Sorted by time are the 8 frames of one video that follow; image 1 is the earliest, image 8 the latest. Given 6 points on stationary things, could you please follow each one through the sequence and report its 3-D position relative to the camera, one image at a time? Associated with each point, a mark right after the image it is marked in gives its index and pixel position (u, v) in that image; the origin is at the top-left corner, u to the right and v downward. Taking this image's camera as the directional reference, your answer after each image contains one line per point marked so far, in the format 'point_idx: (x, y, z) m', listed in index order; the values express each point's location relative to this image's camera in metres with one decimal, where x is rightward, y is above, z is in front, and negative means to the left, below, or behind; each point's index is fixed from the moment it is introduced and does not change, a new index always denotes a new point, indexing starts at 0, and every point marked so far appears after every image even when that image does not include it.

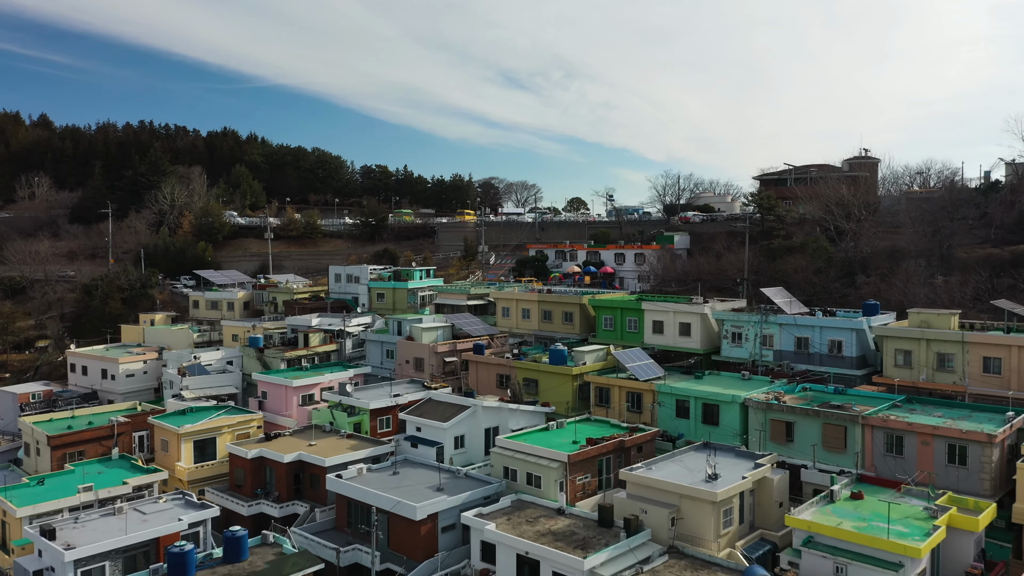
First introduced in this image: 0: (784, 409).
0: (+6.3, -2.8, +19.7) m
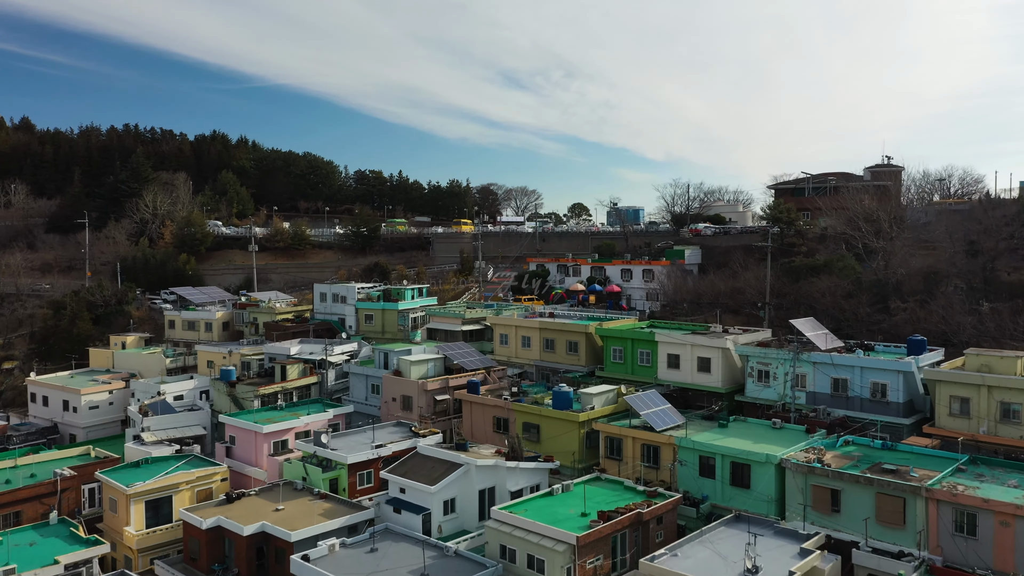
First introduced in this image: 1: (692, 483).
0: (+6.3, -3.7, +16.8) m
1: (+4.1, -4.4, +19.2) m
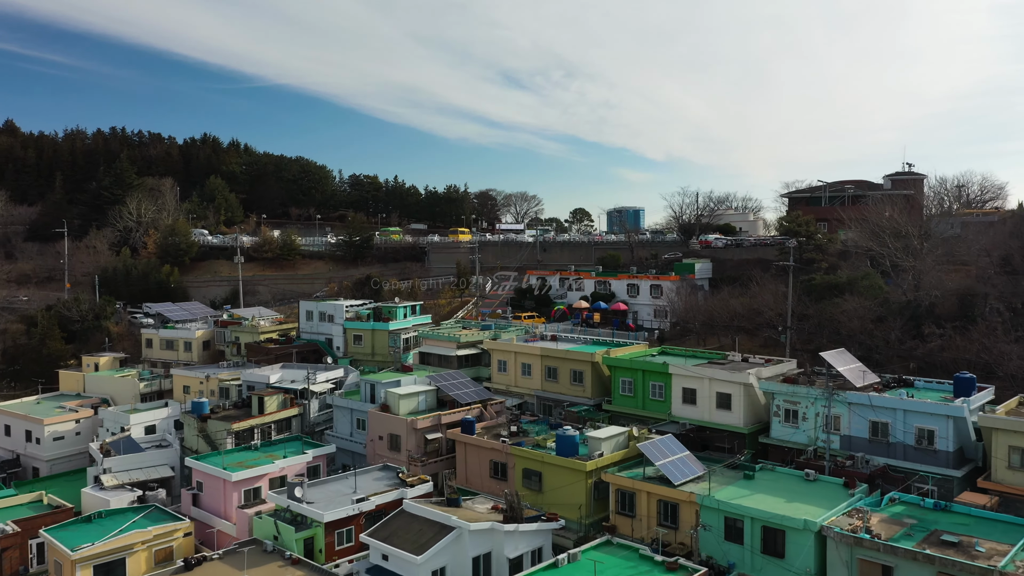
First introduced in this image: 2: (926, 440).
0: (+6.2, -4.4, +14.4) m
1: (+4.1, -5.1, +16.8) m
2: (+9.0, -3.3, +18.5) m
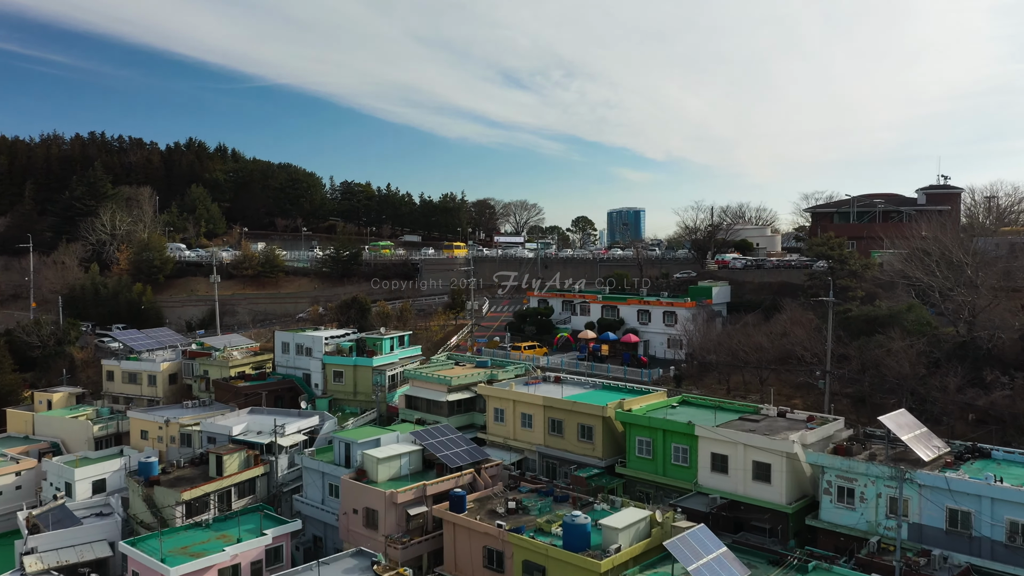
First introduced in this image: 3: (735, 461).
0: (+6.2, -5.5, +10.9) m
1: (+4.0, -6.2, +13.3) m
2: (+9.0, -4.4, +15.0) m
3: (+5.0, -3.8, +18.9) m
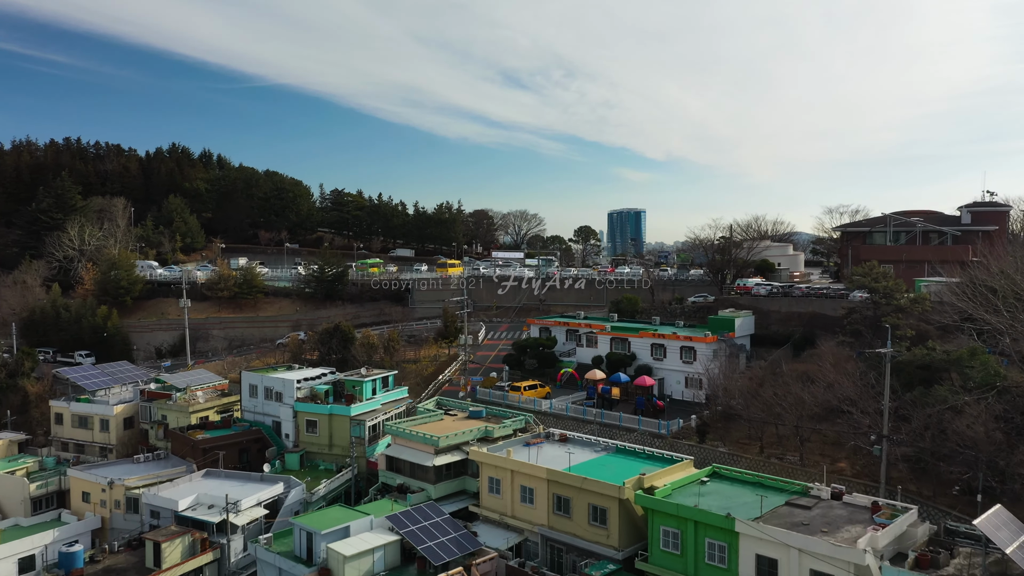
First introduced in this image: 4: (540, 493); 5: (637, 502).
0: (+6.1, -6.6, +7.1) m
1: (+4.0, -7.4, +9.5) m
2: (+8.9, -5.5, +11.2) m
3: (+4.9, -5.0, +15.1) m
4: (+0.6, -4.7, +19.5) m
5: (+2.6, -4.4, +17.7) m
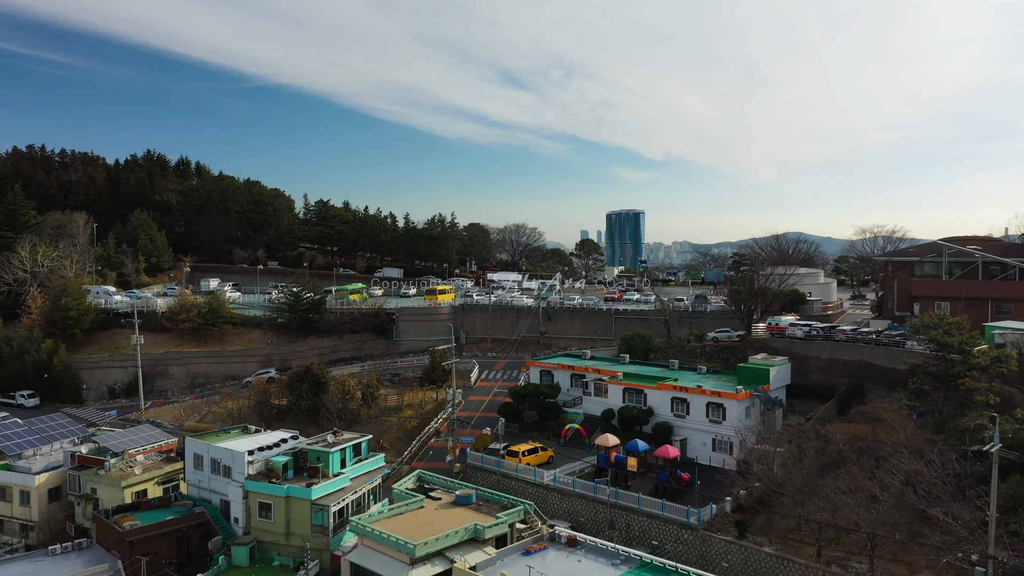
0: (+6.1, -8.0, +2.6) m
1: (+3.9, -8.8, +5.0) m
2: (+8.9, -6.9, +6.7) m
3: (+4.9, -6.4, +10.6) m
4: (+0.5, -6.1, +14.9) m
5: (+2.5, -5.8, +13.1) m
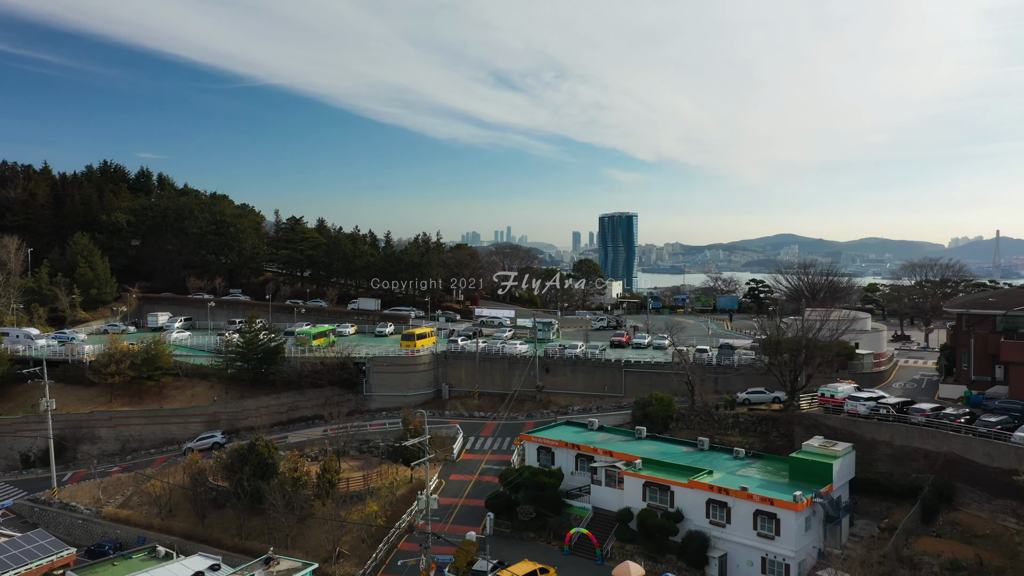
0: (+6.1, -9.8, -3.2) m
1: (+3.9, -10.5, -0.9) m
2: (+8.8, -8.7, +0.9) m
3: (+4.8, -8.1, +4.8) m
4: (+0.4, -7.8, +9.0) m
5: (+2.4, -7.6, +7.3) m
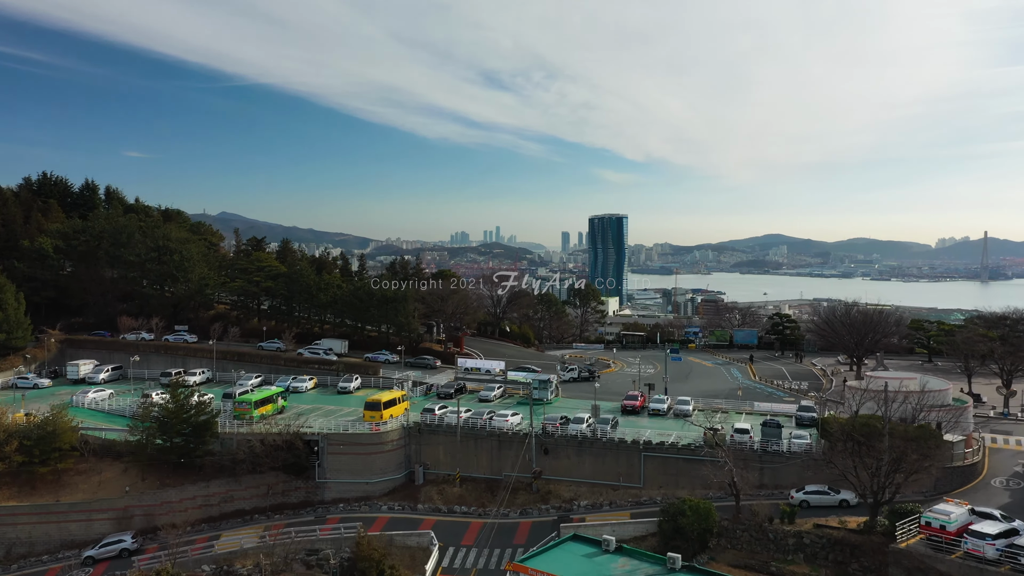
0: (+6.2, -11.6, -9.7) m
1: (+4.0, -12.3, -7.4) m
2: (+8.9, -10.5, -5.6) m
3: (+4.8, -10.0, -1.7) m
4: (+0.4, -9.6, +2.5) m
5: (+2.4, -9.4, +0.7) m
